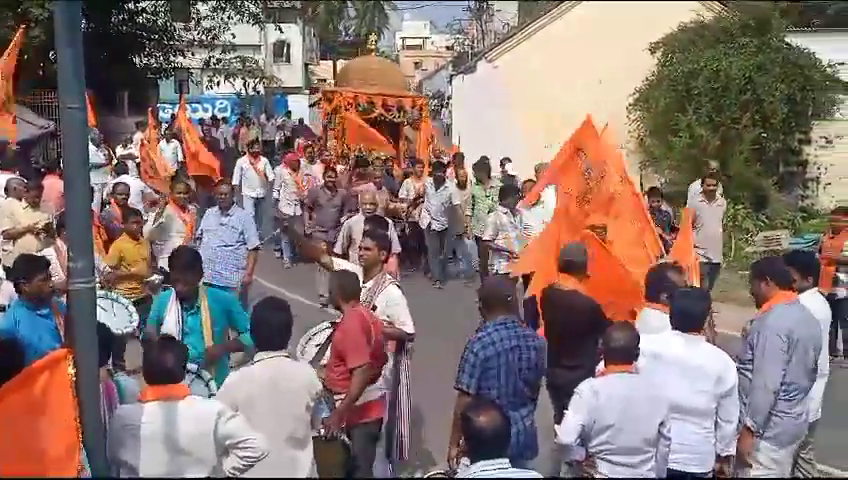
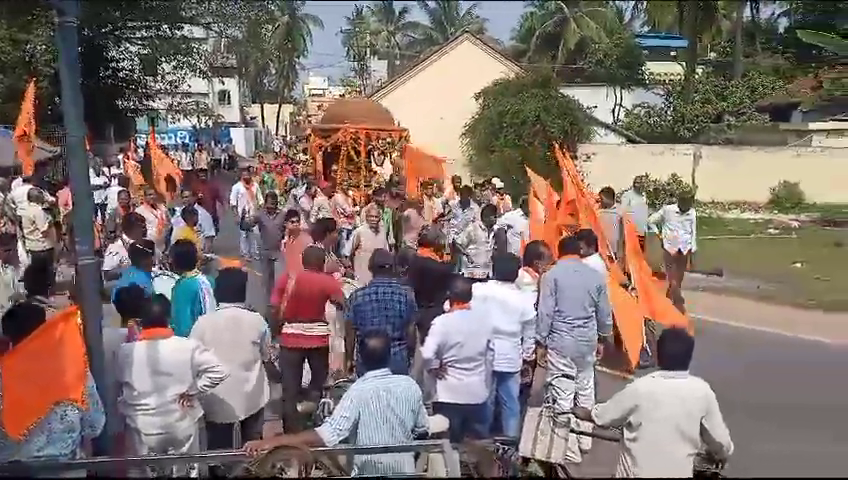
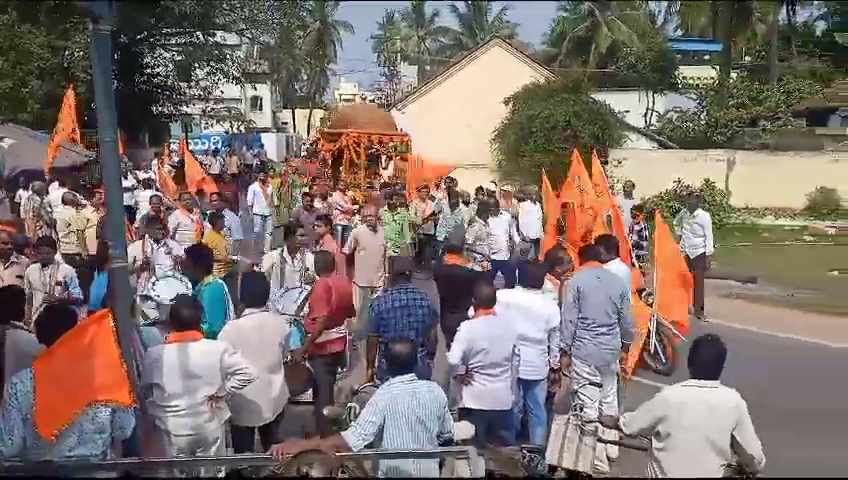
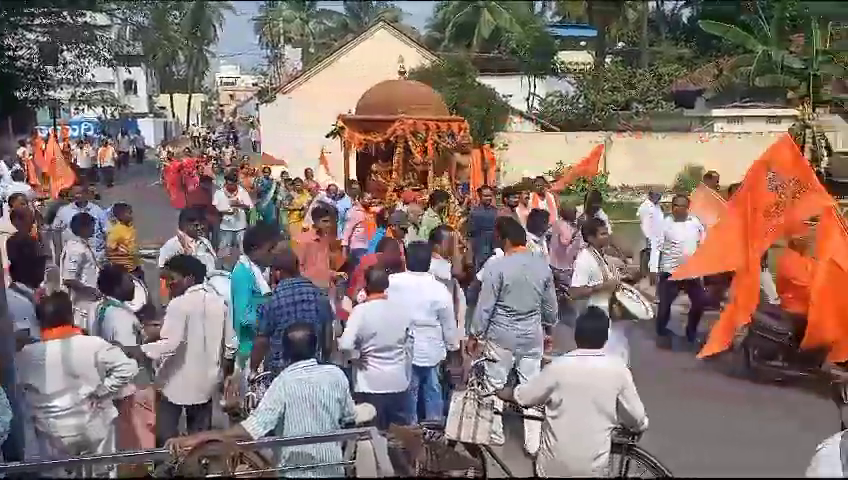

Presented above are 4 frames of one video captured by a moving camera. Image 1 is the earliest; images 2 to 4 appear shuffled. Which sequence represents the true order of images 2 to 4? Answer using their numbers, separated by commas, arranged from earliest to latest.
3, 2, 4
